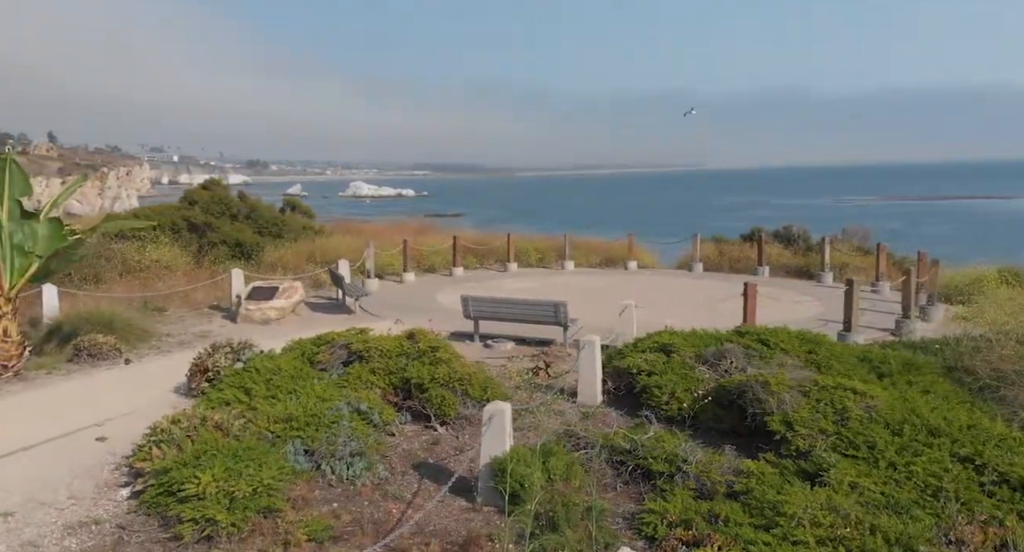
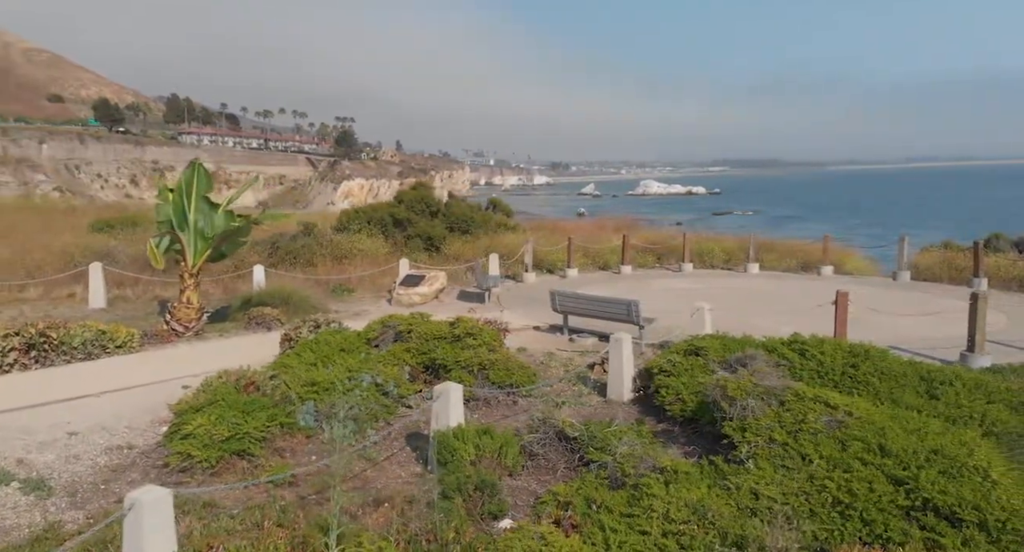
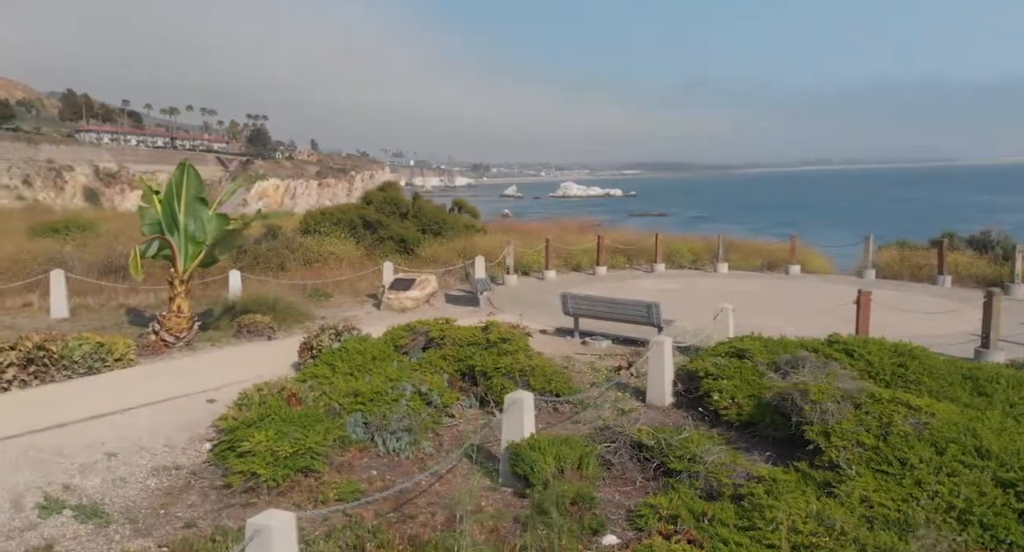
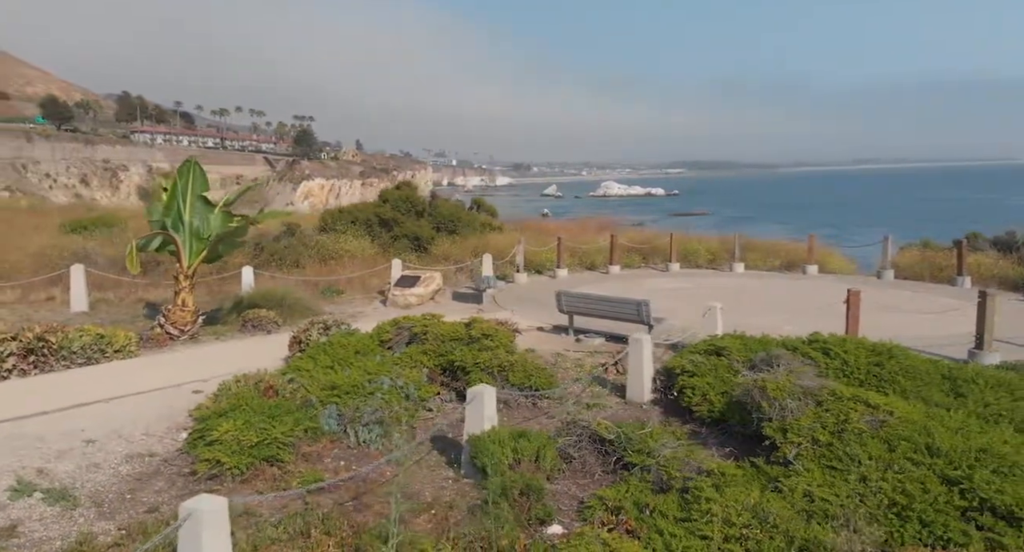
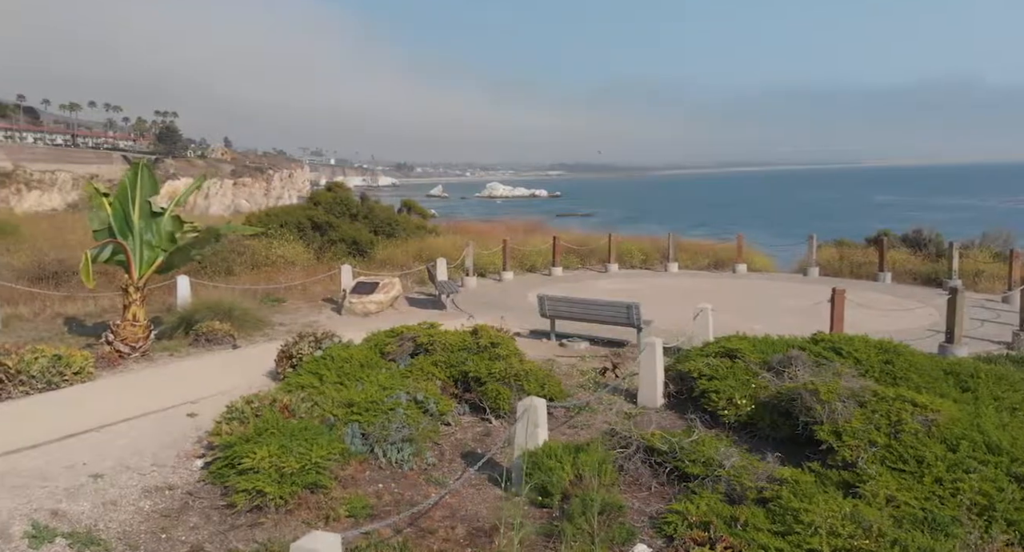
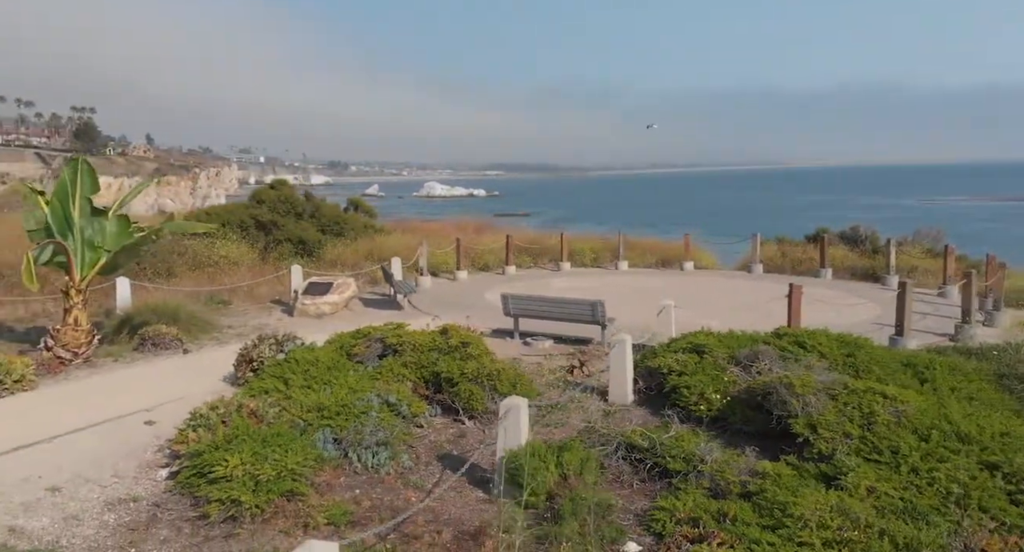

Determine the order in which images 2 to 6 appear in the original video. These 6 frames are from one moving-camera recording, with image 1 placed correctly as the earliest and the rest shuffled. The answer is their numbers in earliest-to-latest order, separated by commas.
6, 5, 3, 4, 2
